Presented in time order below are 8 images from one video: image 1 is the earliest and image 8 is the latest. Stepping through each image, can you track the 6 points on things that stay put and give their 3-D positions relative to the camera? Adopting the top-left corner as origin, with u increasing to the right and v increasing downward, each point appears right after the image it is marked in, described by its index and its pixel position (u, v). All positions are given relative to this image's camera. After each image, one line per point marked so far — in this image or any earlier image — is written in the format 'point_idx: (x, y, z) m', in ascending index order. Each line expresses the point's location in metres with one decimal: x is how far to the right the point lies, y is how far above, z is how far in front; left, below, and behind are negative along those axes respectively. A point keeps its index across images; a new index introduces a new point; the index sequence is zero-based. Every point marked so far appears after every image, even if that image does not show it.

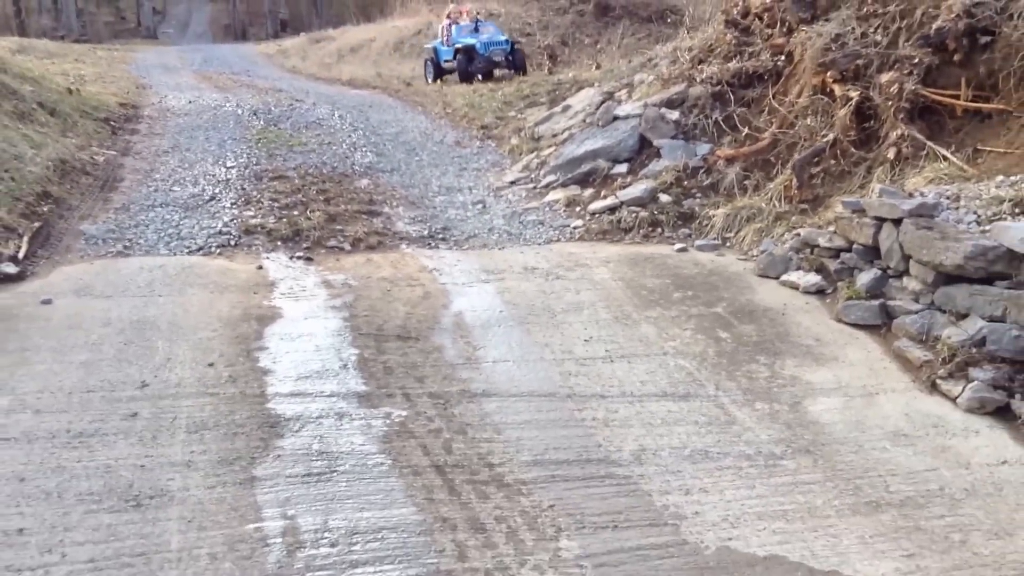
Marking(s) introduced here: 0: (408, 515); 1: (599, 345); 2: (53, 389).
0: (-0.3, -0.7, +3.3) m
1: (+0.3, -0.2, +4.5) m
2: (-1.7, -0.4, +4.1) m
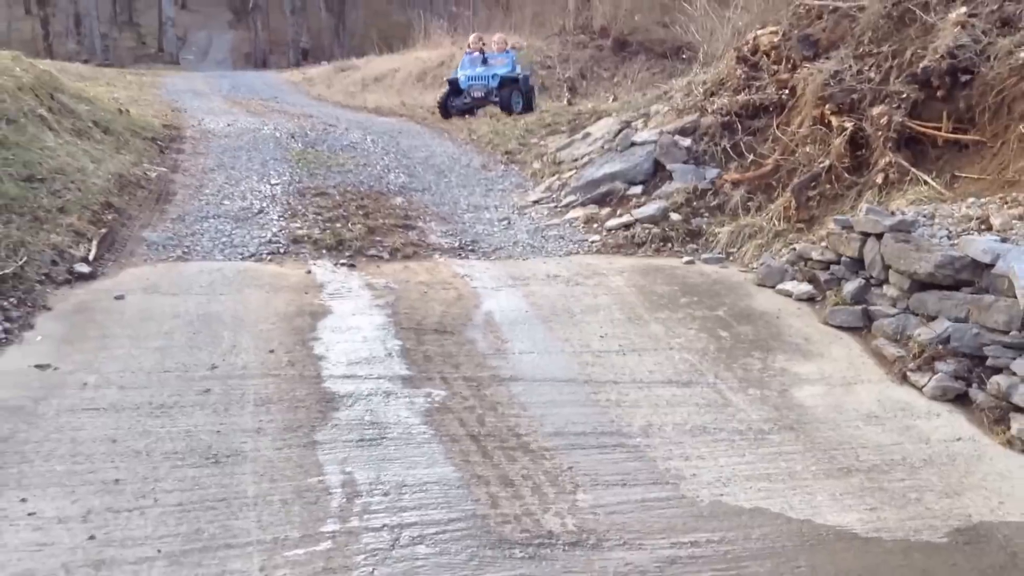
0: (-0.2, -0.6, +3.9) m
1: (+0.5, -0.2, +5.1) m
2: (-1.6, -0.3, +4.7) m
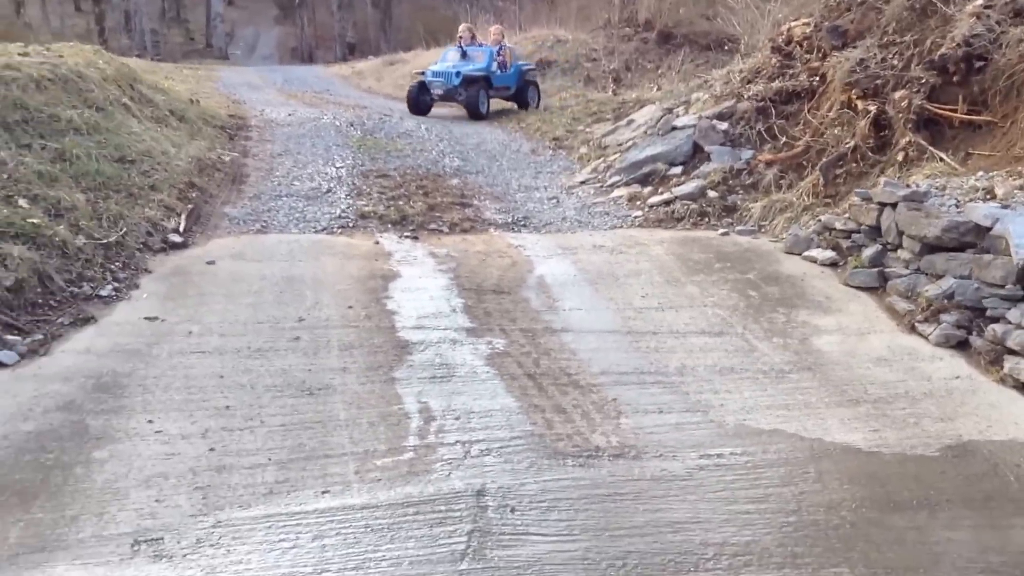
0: (0.0, -0.5, +4.5) m
1: (+0.7, -0.1, +5.7) m
2: (-1.3, -0.2, +5.4) m
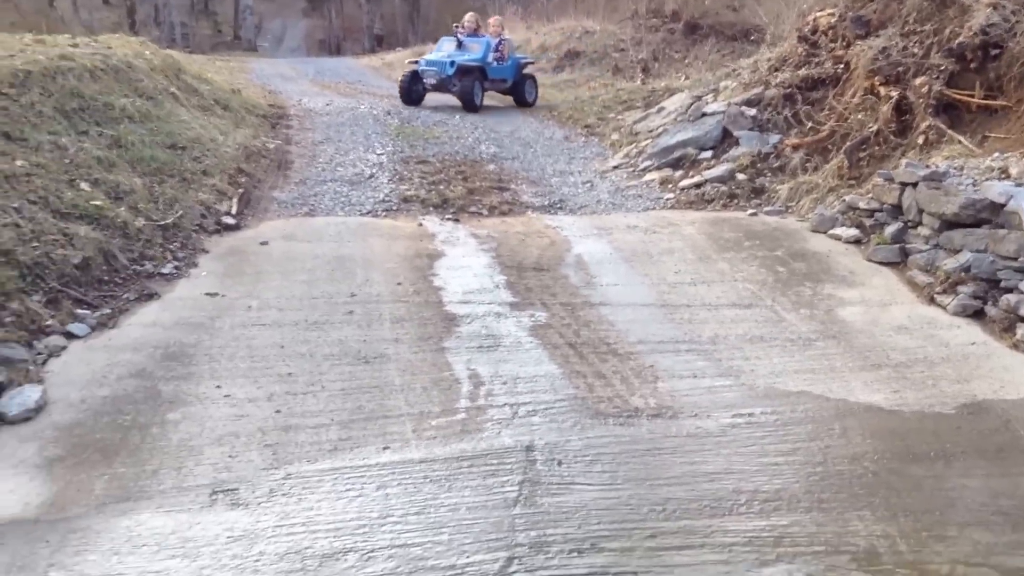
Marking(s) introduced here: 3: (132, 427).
0: (+0.2, -0.3, +4.9) m
1: (+0.9, +0.1, +6.0) m
2: (-1.1, 0.0, +5.7) m
3: (-1.4, -0.5, +4.2) m
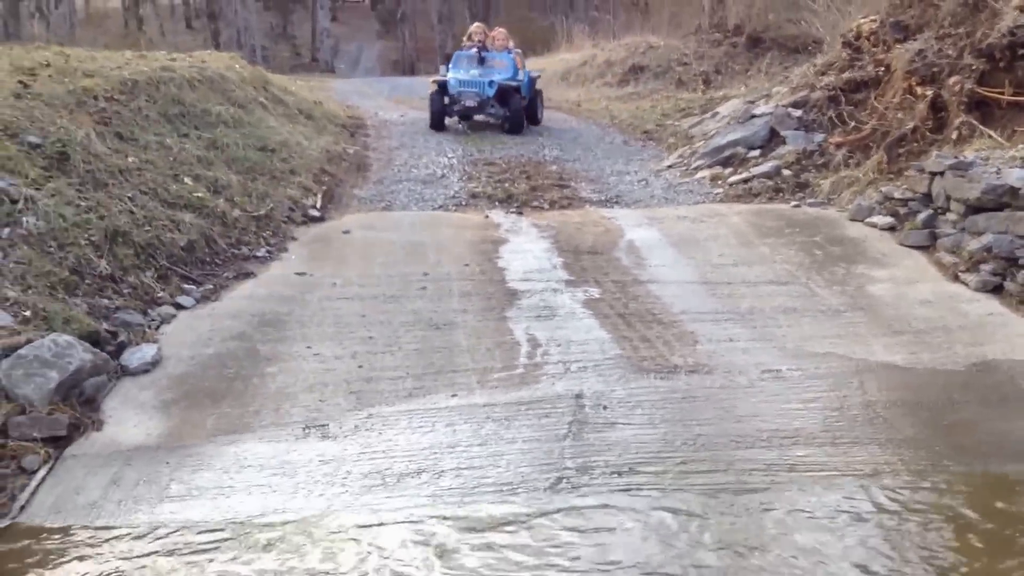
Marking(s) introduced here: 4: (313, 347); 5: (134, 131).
0: (+0.4, -0.2, +5.4) m
1: (+1.2, +0.2, +6.5) m
2: (-0.8, +0.1, +6.4) m
3: (-1.1, -0.4, +4.9) m
4: (-0.9, -0.3, +5.2) m
5: (-2.4, +1.0, +7.3) m
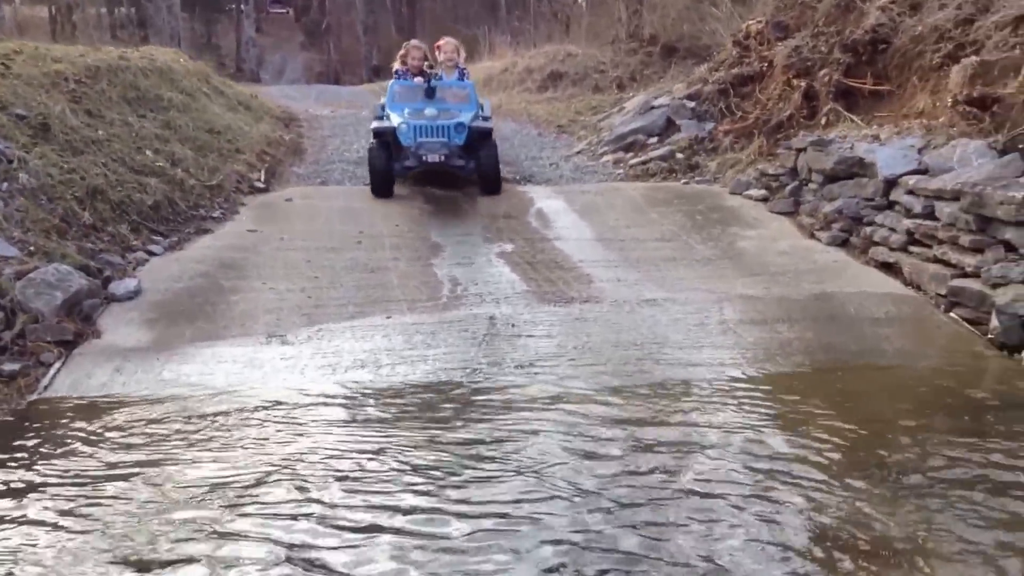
0: (0.0, +0.1, +6.4) m
1: (+0.7, +0.4, +7.5) m
2: (-1.3, +0.3, +7.2) m
3: (-1.5, -0.1, +5.7) m
4: (-1.3, 0.0, +6.0) m
5: (-2.9, +1.3, +8.1) m
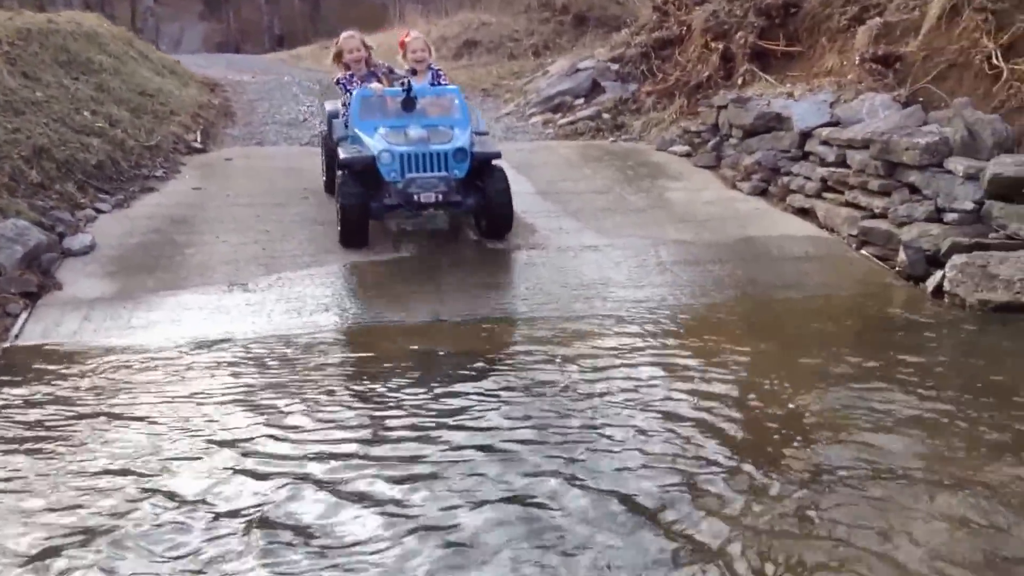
0: (-0.3, +0.3, +6.7) m
1: (+0.3, +0.8, +7.9) m
2: (-1.7, +0.6, +7.5) m
3: (-1.8, +0.2, +5.9) m
4: (-1.6, +0.3, +6.3) m
5: (-3.4, +1.5, +8.1) m
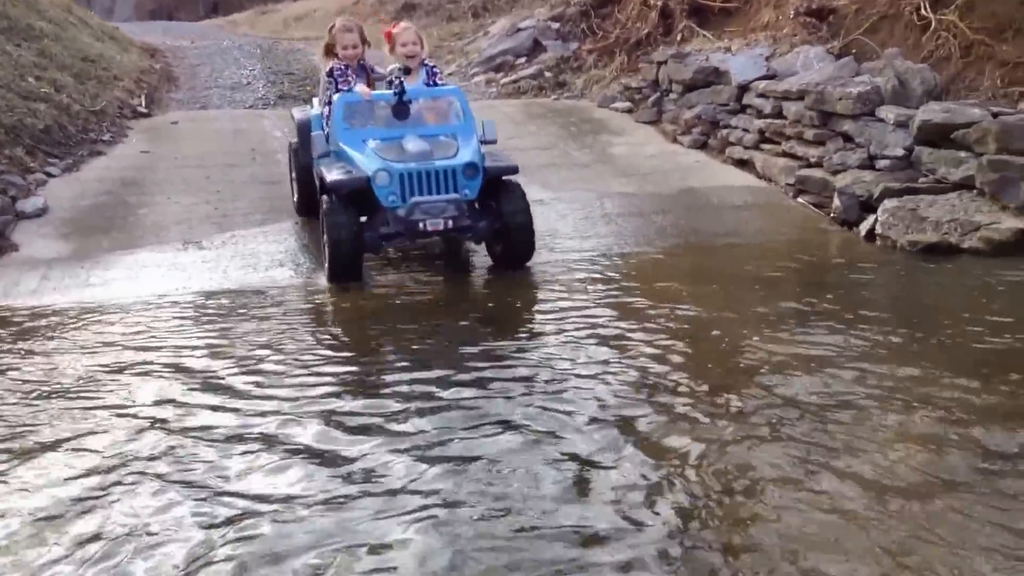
0: (-0.6, +0.6, +6.8) m
1: (-0.1, +1.1, +8.0) m
2: (-2.0, +0.9, +7.5) m
3: (-2.1, +0.4, +6.0) m
4: (-1.9, +0.5, +6.3) m
5: (-3.8, +1.8, +8.1) m
